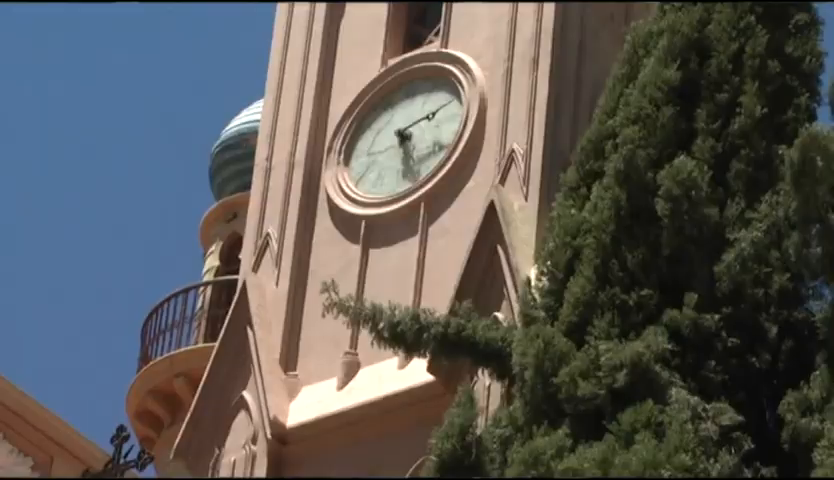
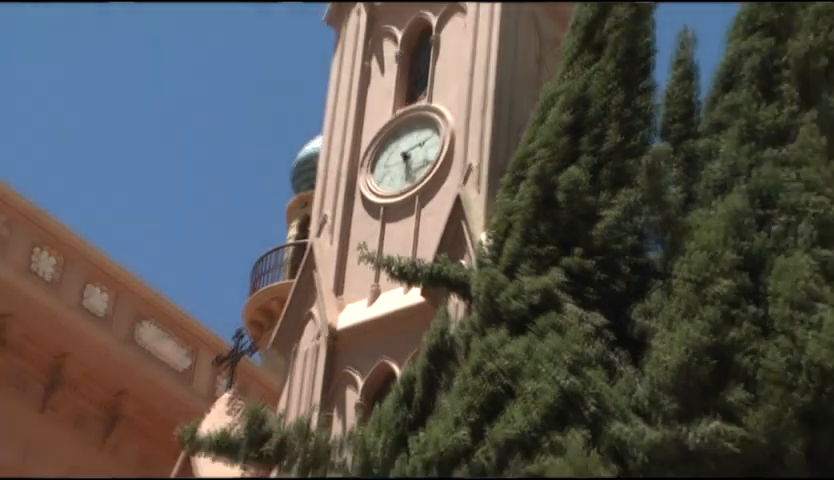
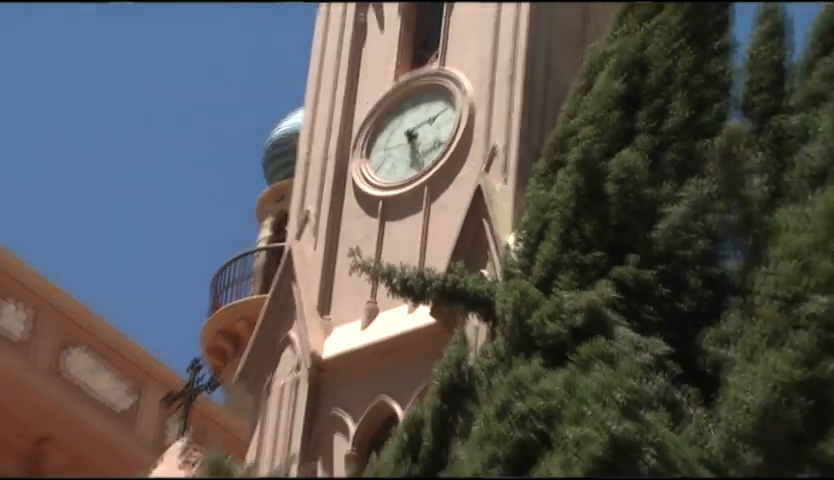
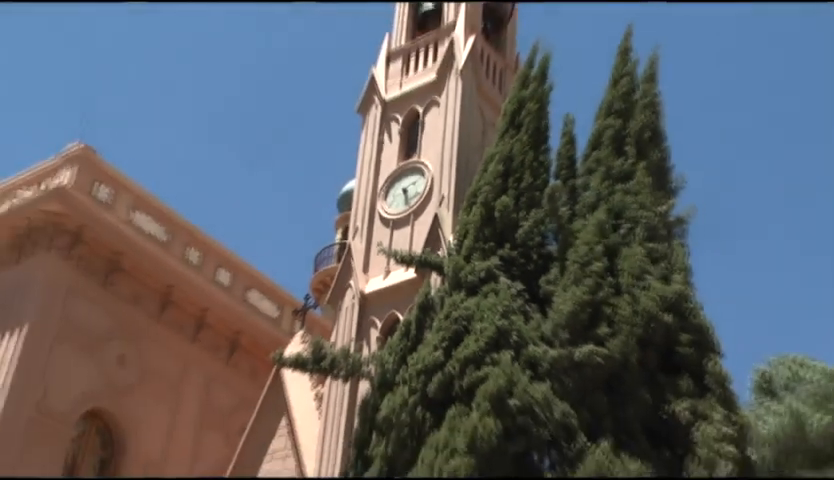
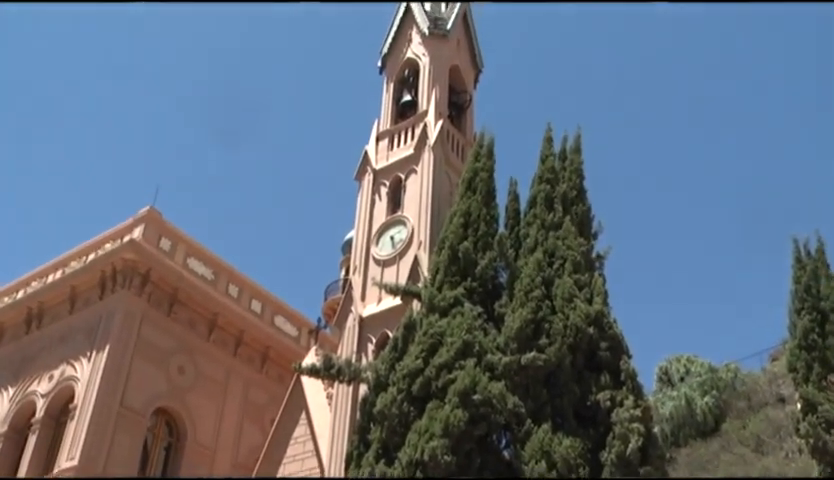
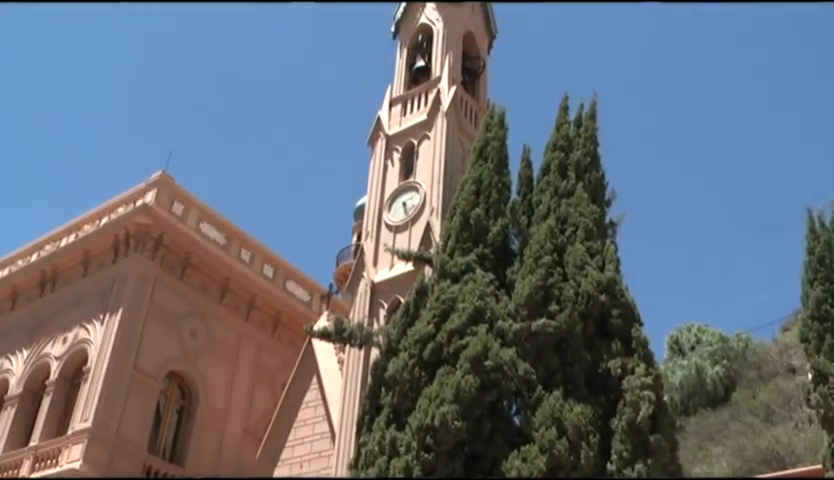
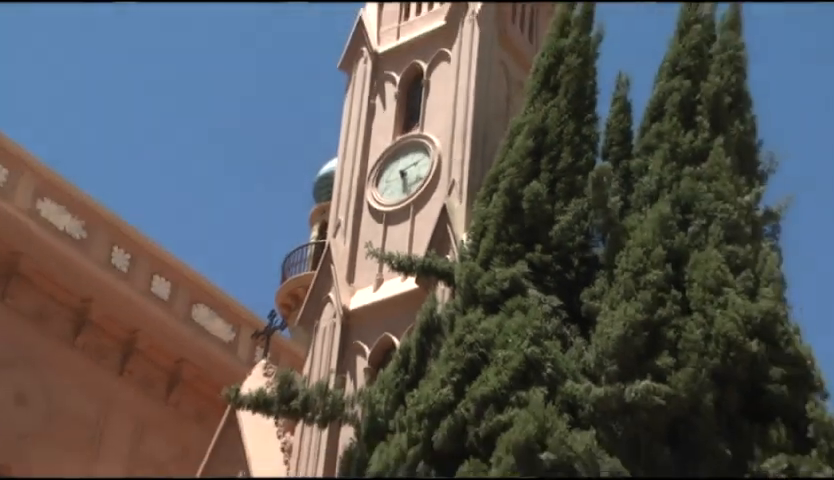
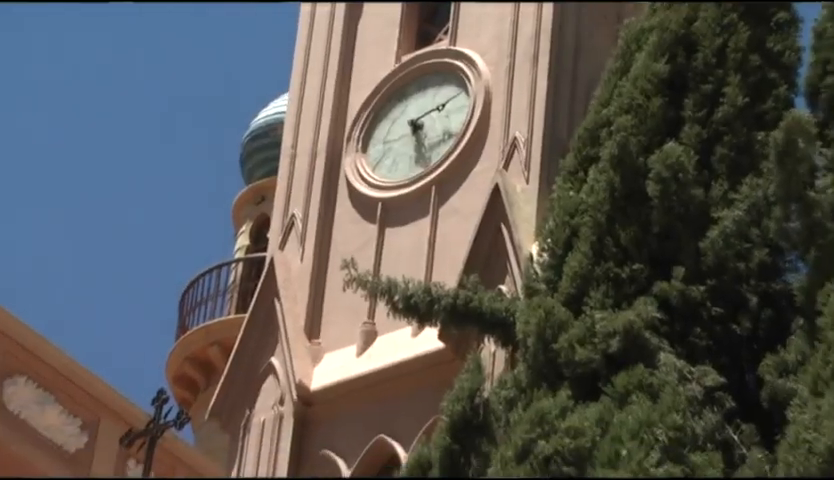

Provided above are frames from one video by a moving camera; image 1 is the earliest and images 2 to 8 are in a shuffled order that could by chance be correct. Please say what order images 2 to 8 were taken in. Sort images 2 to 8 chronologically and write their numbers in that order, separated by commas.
8, 3, 2, 7, 4, 6, 5
